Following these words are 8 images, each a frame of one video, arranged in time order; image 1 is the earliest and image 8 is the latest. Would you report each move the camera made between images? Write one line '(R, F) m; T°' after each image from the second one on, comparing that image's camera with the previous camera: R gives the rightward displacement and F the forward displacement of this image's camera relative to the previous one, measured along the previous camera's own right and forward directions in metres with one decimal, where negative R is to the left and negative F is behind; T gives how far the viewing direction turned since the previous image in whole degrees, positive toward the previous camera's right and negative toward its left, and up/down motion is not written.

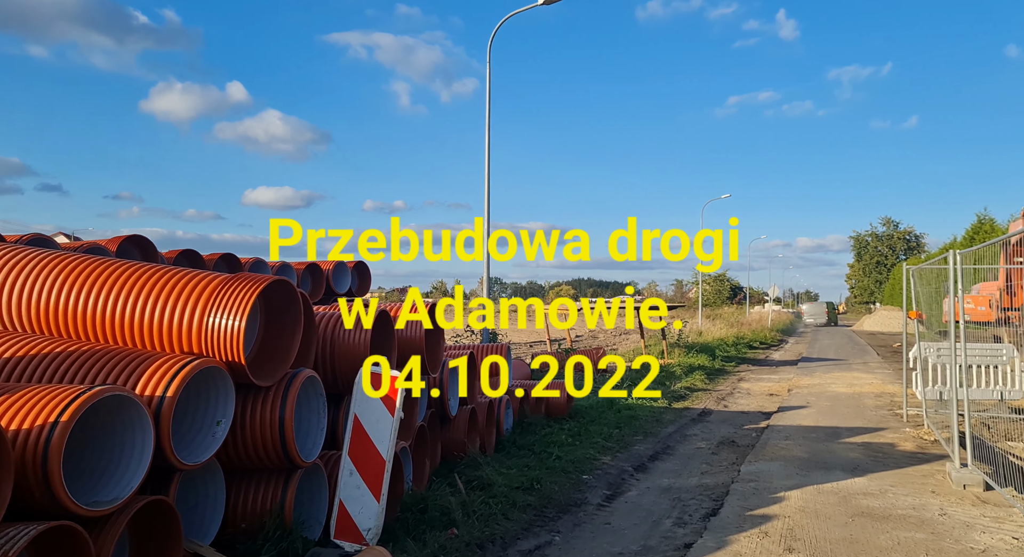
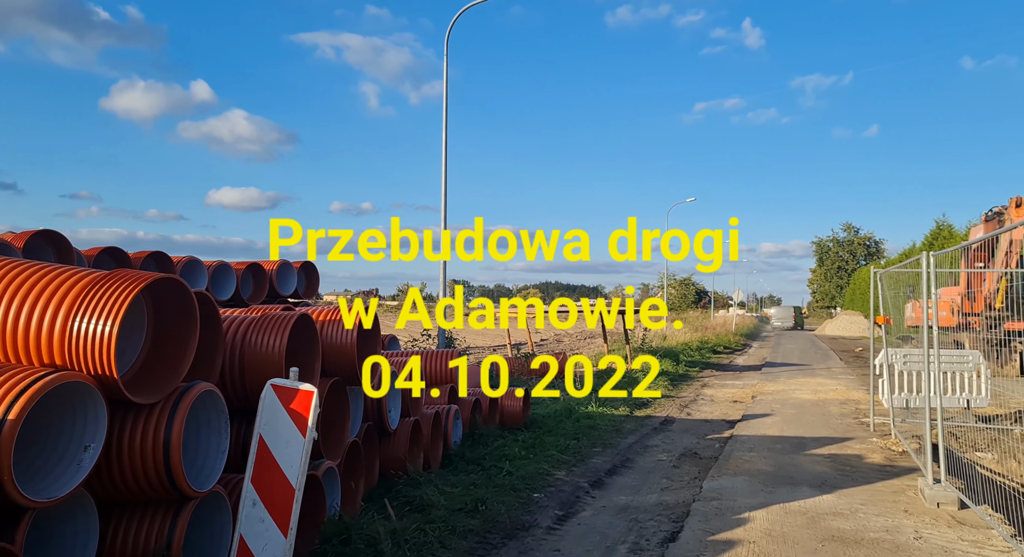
(+0.2, +0.5) m; +3°
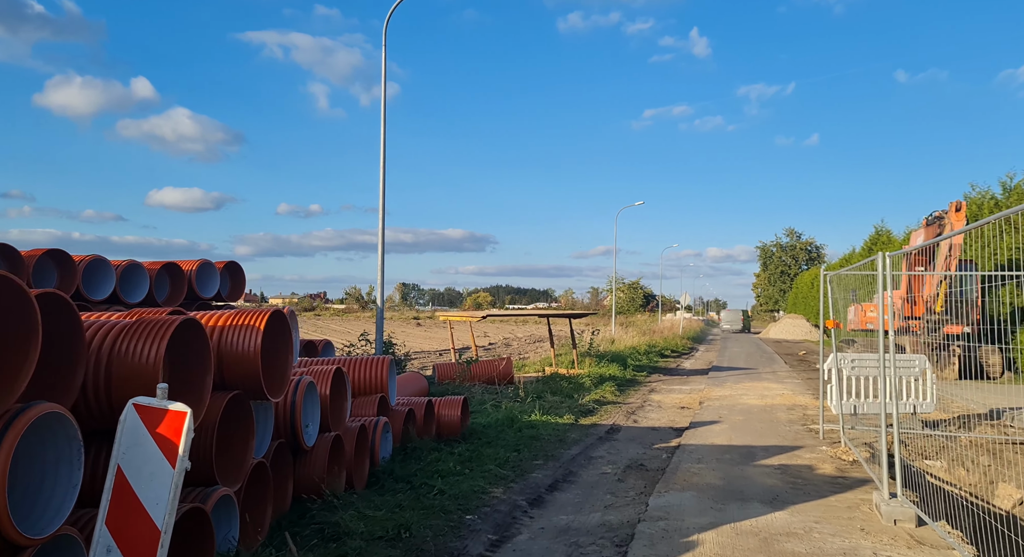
(+0.1, +0.5) m; +4°
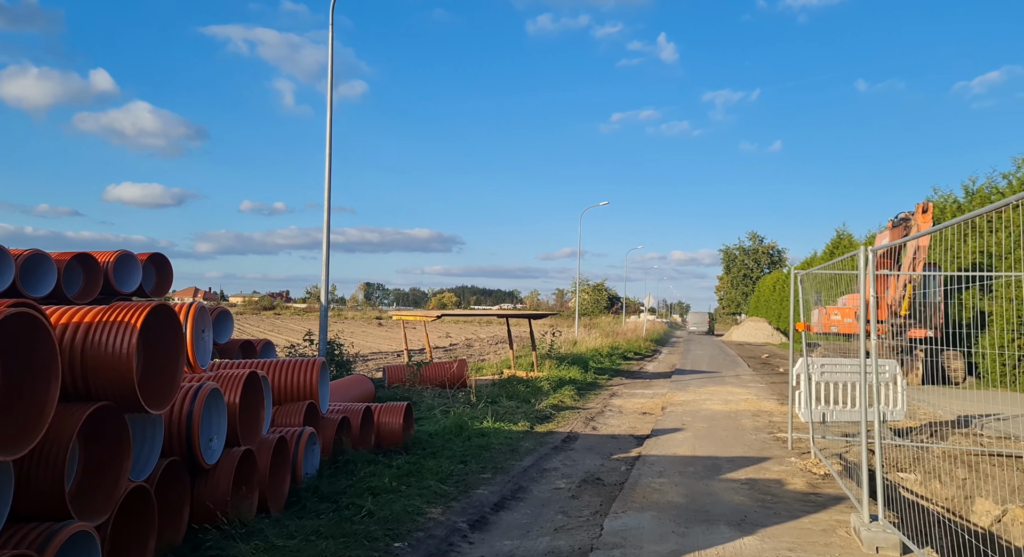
(+0.2, +0.6) m; +3°
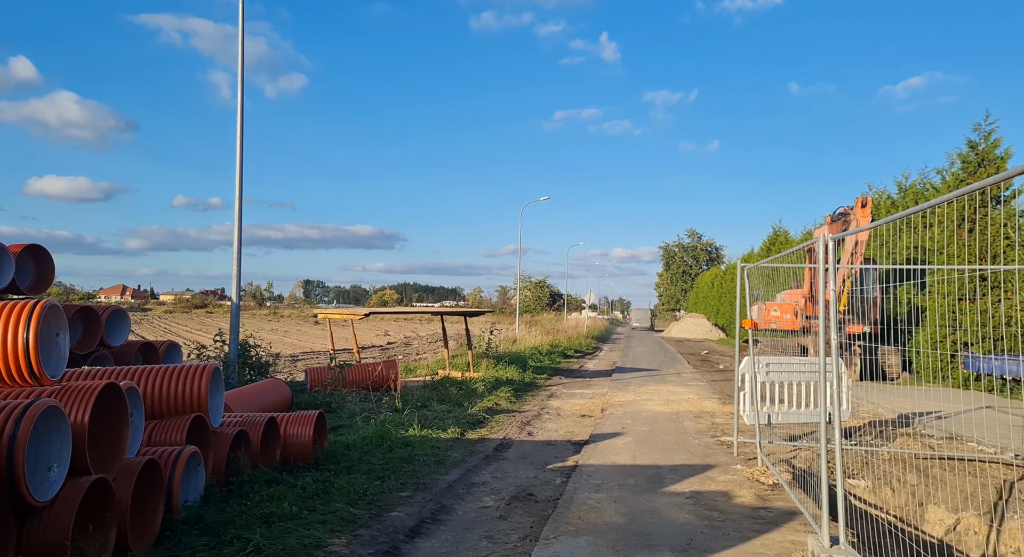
(+0.2, +0.7) m; +5°
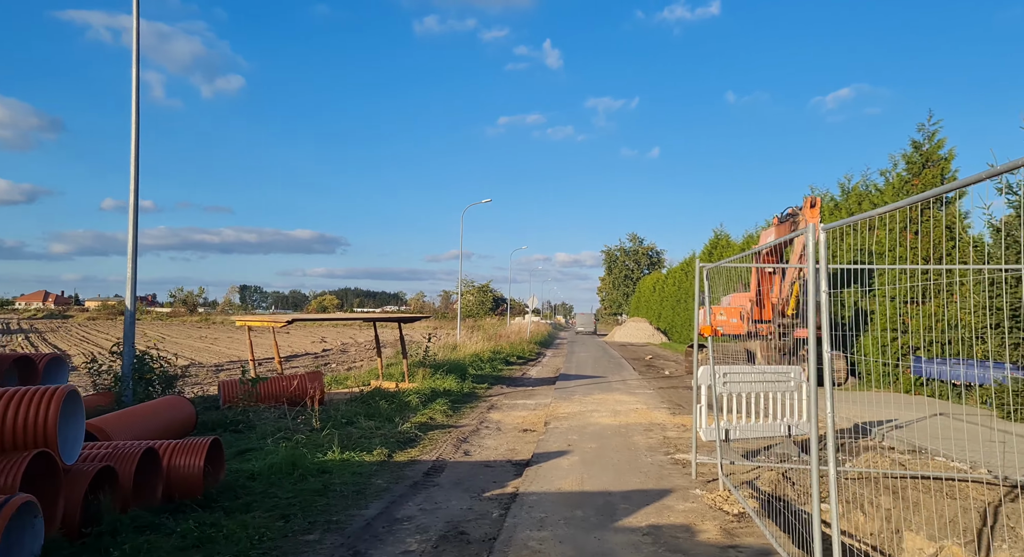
(+0.1, +0.8) m; +5°
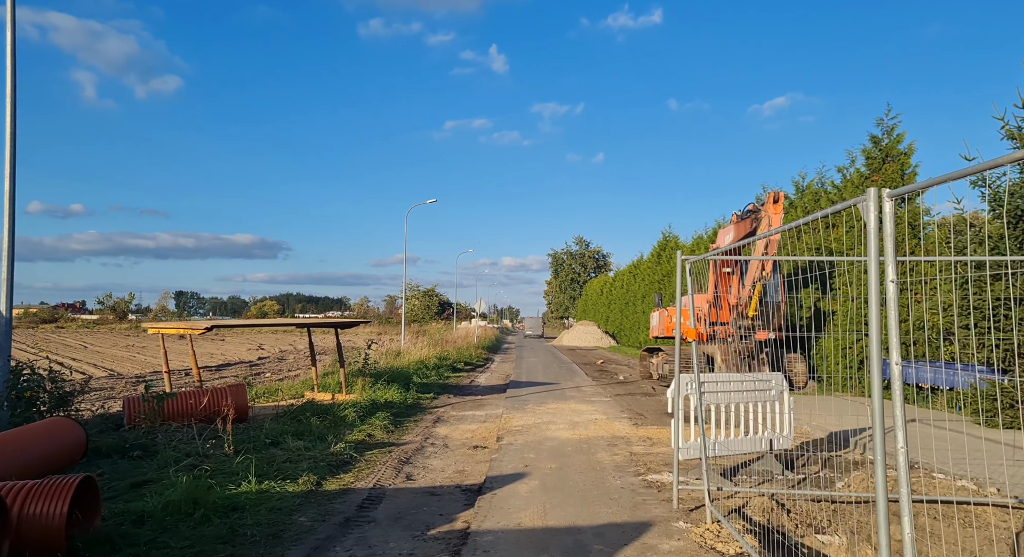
(0.0, +1.0) m; +4°
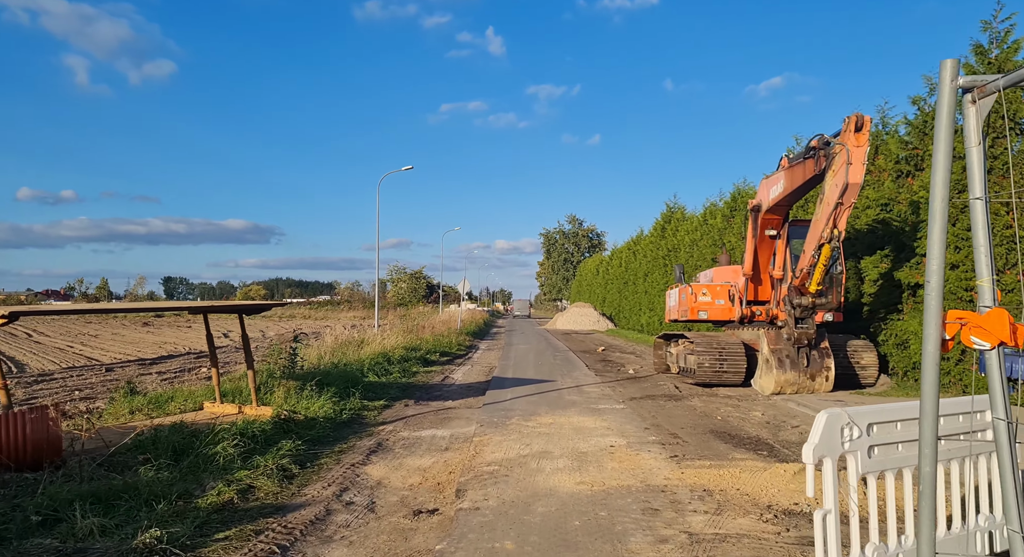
(+0.2, +3.5) m; +1°
